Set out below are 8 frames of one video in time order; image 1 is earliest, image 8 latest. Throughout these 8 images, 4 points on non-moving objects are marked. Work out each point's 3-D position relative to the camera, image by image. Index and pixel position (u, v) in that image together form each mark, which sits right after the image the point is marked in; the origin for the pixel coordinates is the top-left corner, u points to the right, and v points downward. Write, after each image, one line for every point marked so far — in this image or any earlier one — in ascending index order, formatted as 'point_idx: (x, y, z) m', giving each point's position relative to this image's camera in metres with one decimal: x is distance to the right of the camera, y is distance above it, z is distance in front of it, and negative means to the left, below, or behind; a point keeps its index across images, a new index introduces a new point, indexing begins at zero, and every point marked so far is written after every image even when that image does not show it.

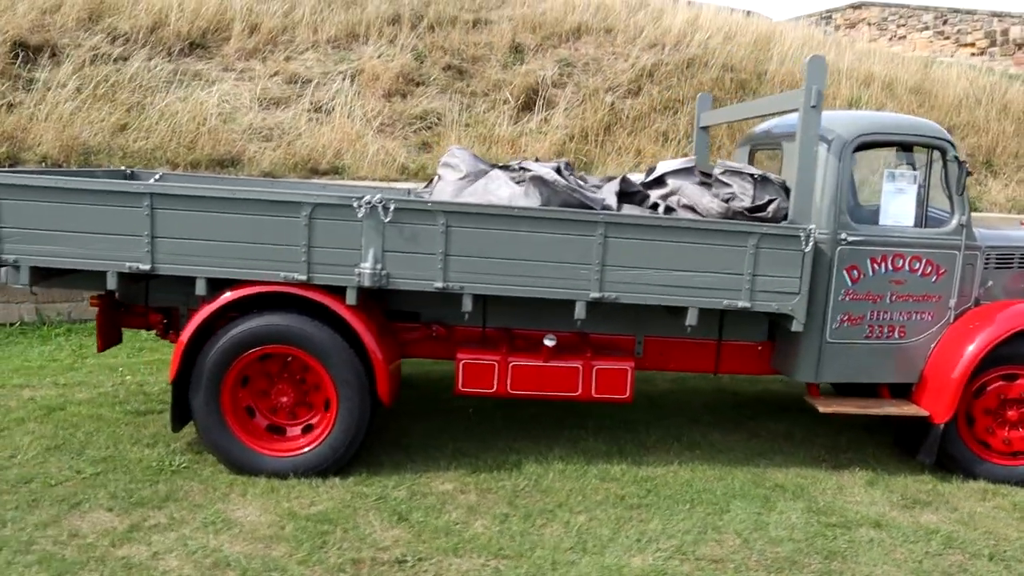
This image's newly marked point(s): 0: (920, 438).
0: (+2.0, -0.8, +4.2) m
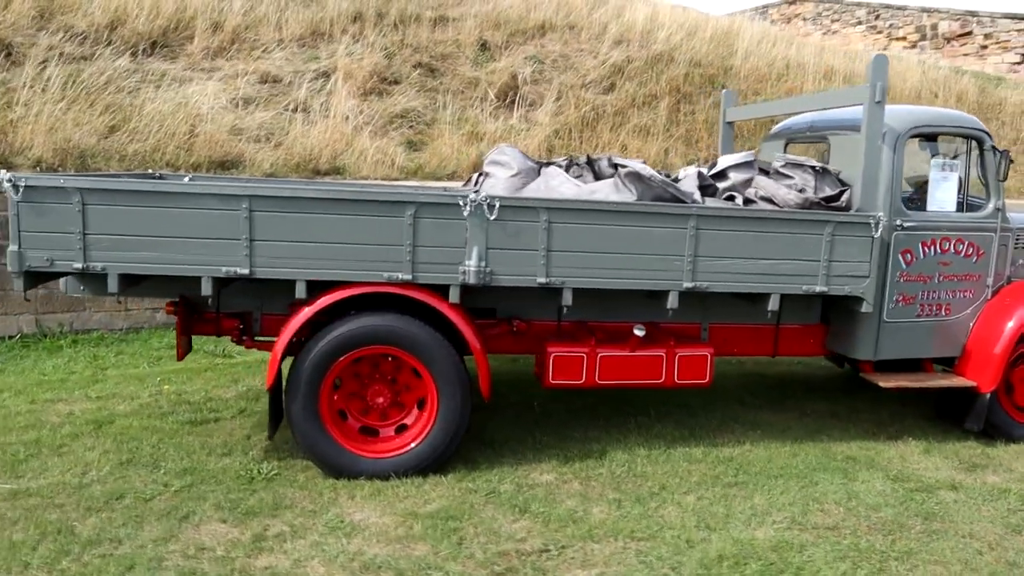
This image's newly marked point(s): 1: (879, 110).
0: (+2.4, -0.7, +4.6) m
1: (+1.8, +0.8, +4.1) m
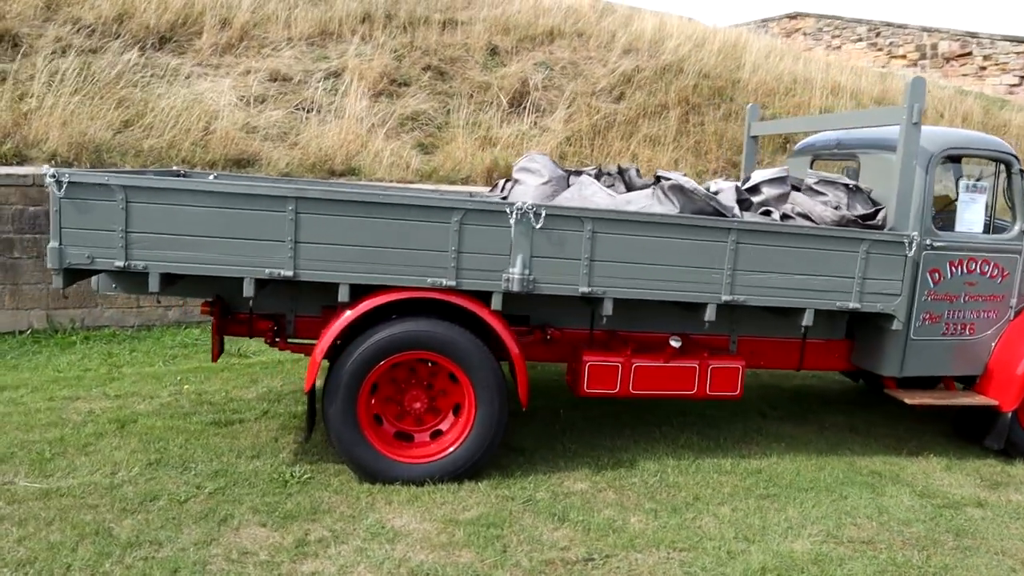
0: (+2.6, -0.8, +4.6) m
1: (+2.0, +0.8, +4.2) m
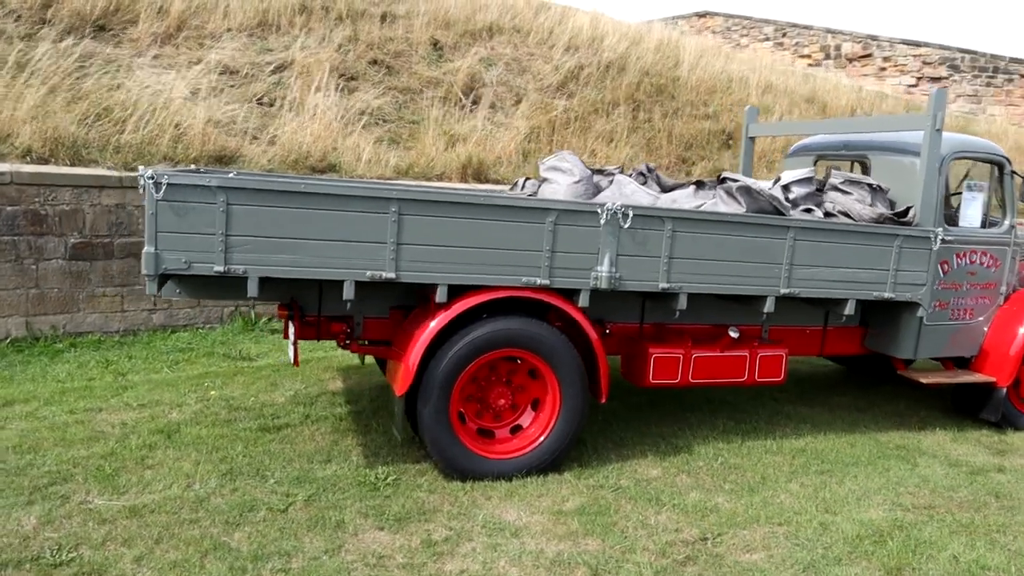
0: (+2.9, -0.7, +5.2) m
1: (+2.3, +0.8, +4.6) m
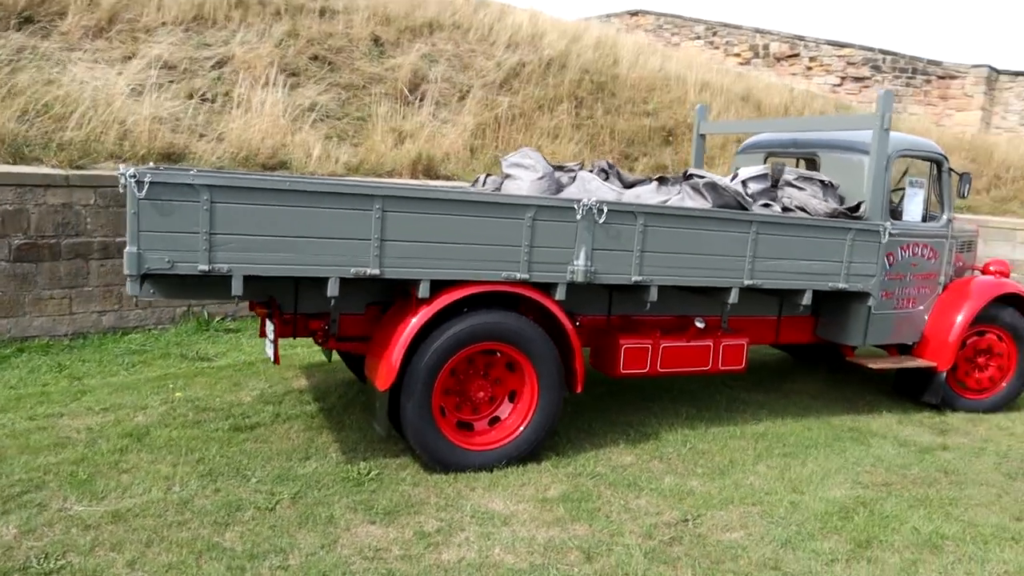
0: (+2.7, -0.6, +5.5) m
1: (+2.2, +0.9, +4.9) m
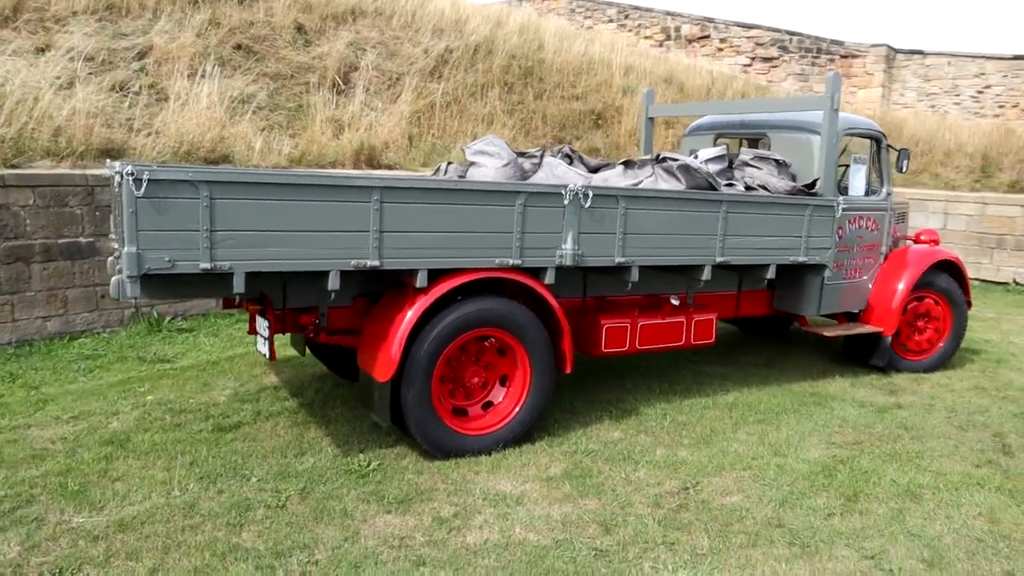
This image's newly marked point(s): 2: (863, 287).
0: (+2.5, -0.4, +5.9) m
1: (+2.0, +1.1, +5.2) m
2: (+2.4, 0.0, +5.8) m
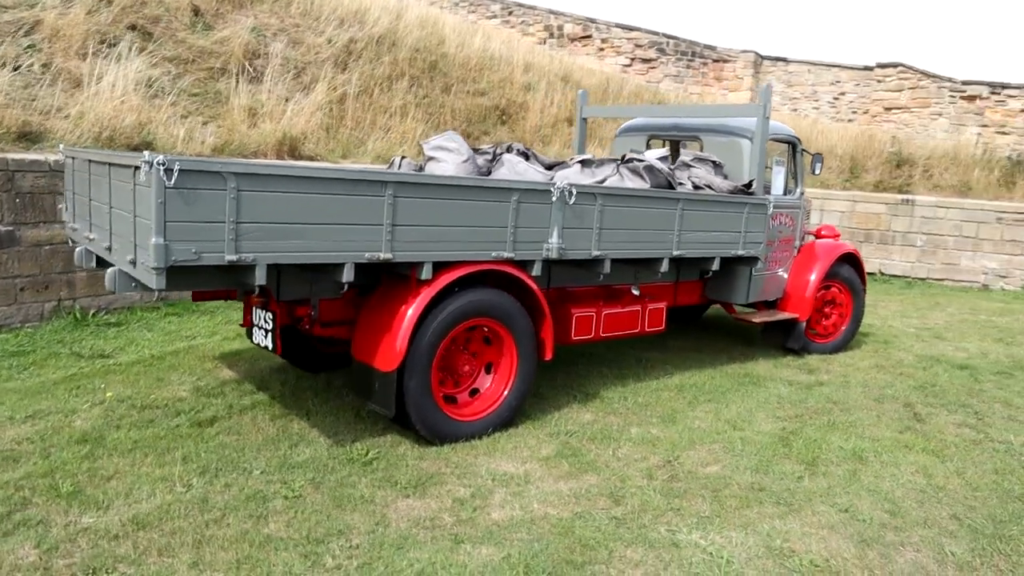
0: (+2.1, -0.3, +6.5) m
1: (+1.7, +1.1, +5.7) m
2: (+2.0, +0.1, +6.4) m
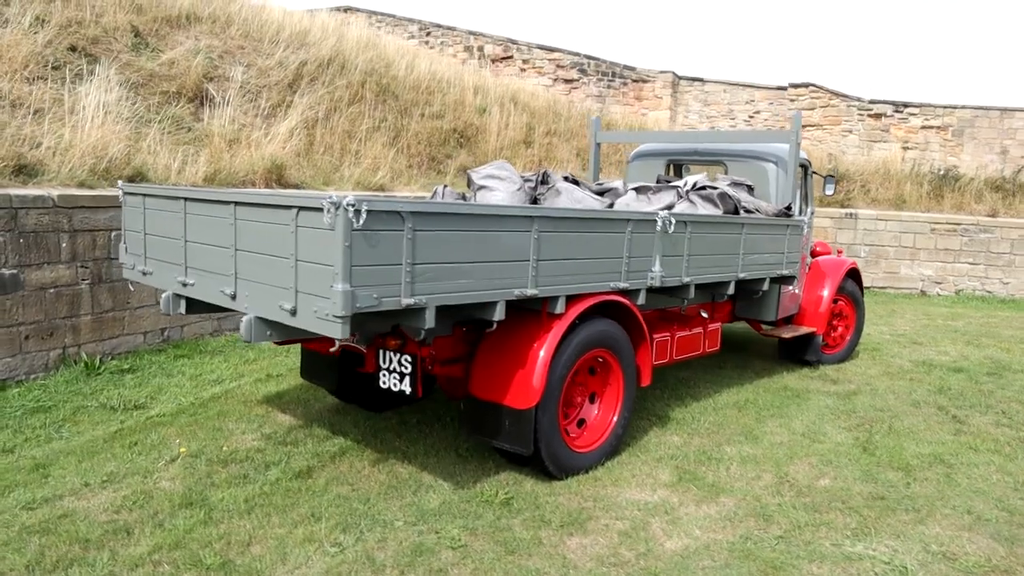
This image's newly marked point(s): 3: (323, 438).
0: (+2.3, -0.5, +6.9) m
1: (+2.0, +1.0, +6.1) m
2: (+2.3, 0.0, +6.8) m
3: (-1.1, -0.9, +4.9) m
